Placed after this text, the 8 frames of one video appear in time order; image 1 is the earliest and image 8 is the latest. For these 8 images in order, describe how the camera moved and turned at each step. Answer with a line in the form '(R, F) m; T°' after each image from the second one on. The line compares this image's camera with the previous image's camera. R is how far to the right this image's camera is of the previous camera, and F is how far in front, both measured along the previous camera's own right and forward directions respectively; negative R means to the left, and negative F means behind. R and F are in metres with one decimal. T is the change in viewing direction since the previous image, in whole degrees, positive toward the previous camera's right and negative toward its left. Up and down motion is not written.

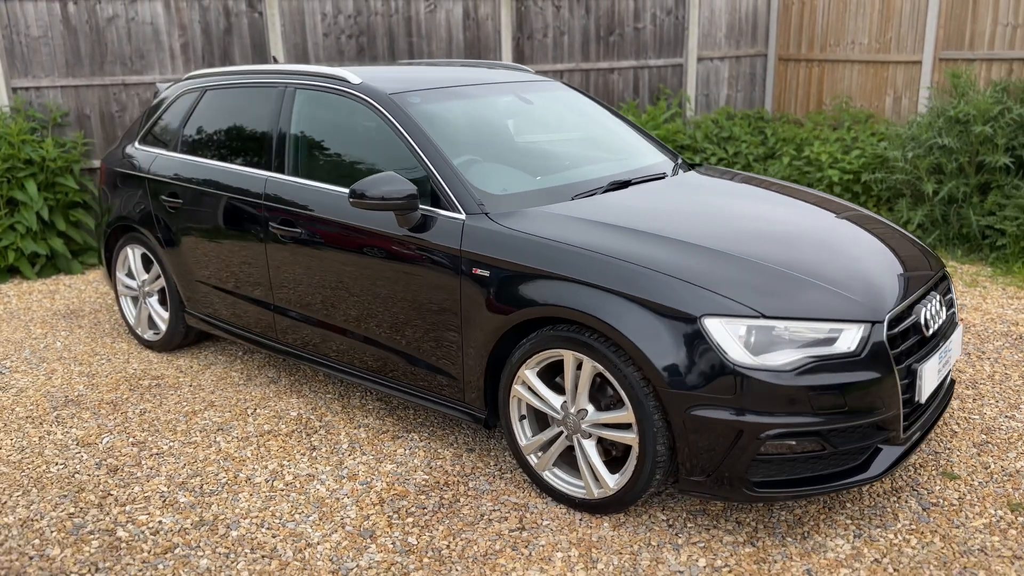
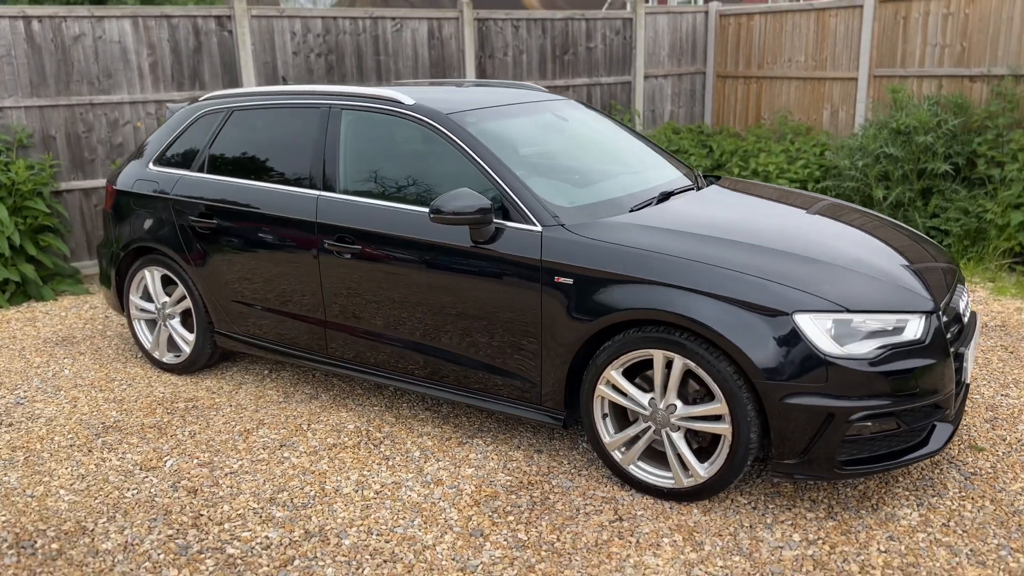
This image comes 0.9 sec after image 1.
(-0.7, -0.1) m; +7°
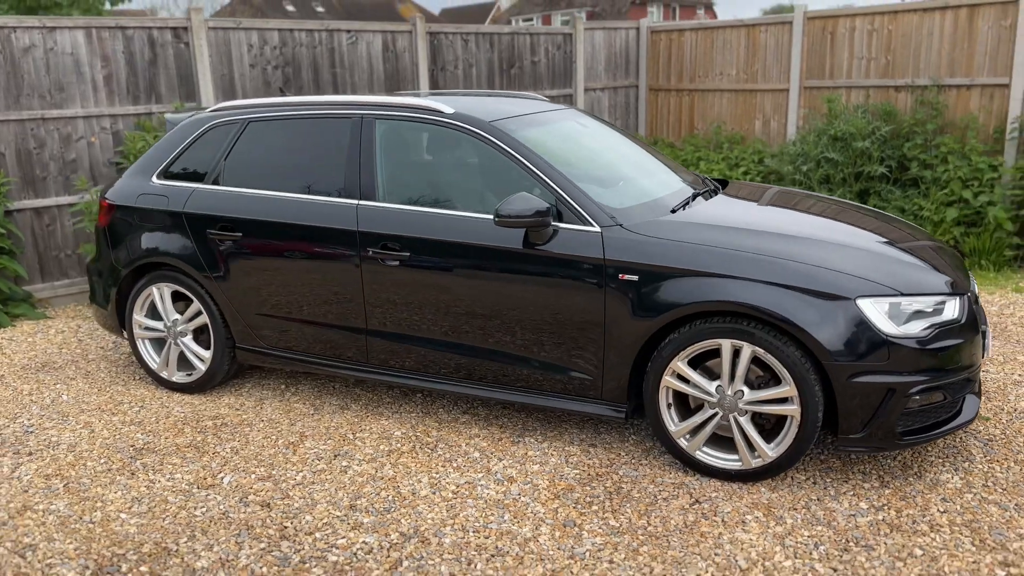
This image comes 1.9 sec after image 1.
(-0.7, -0.1) m; +8°
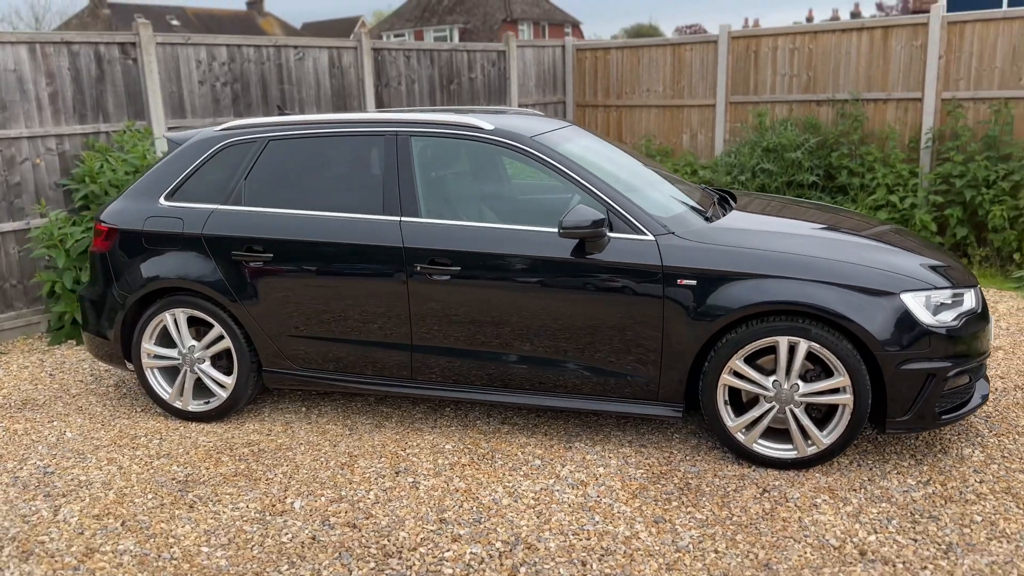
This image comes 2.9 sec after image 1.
(-0.8, 0.0) m; +9°
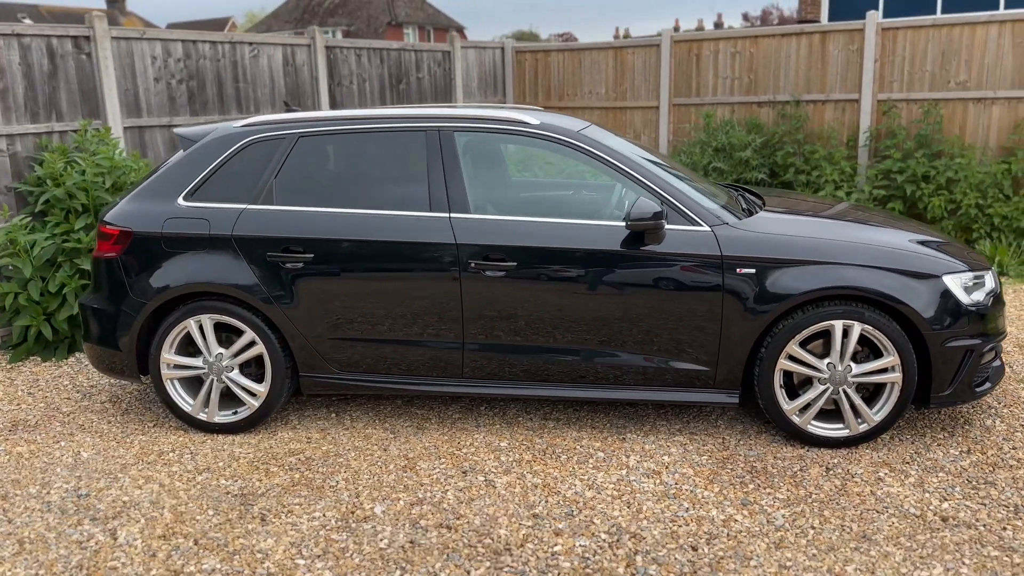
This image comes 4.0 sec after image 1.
(-0.8, +0.1) m; +8°
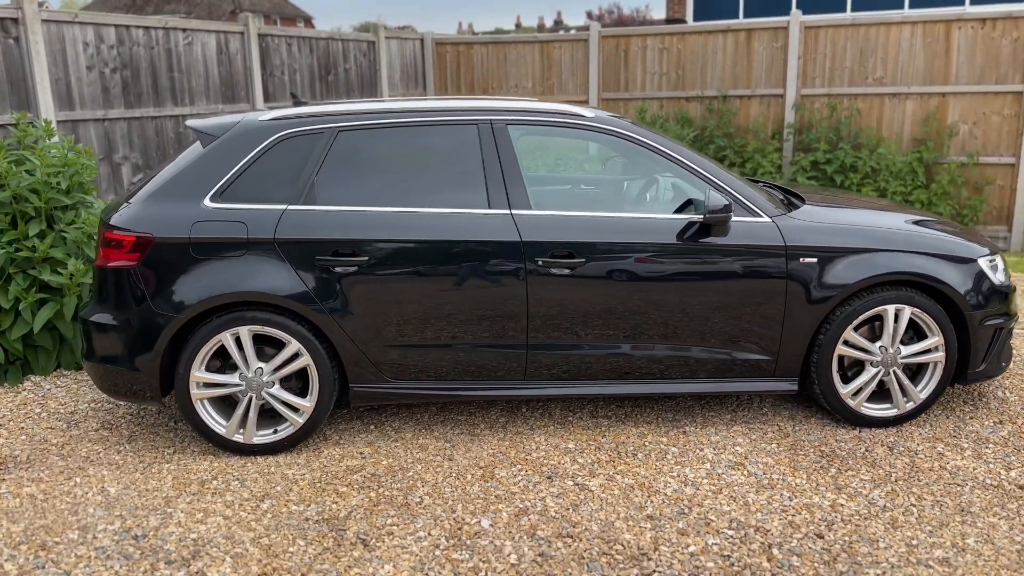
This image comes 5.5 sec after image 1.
(-1.0, +0.2) m; +10°
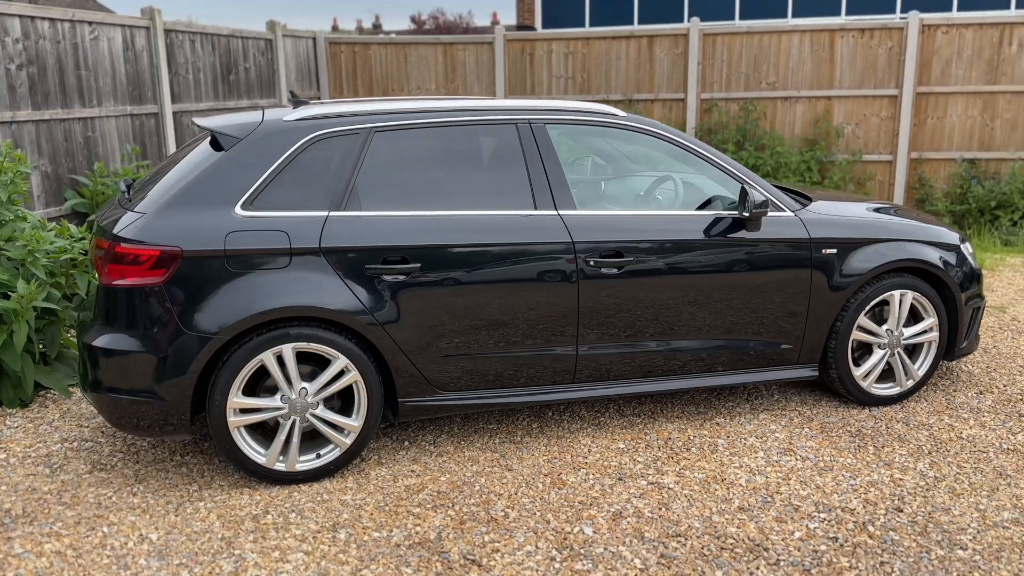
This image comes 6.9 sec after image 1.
(-1.0, +0.2) m; +12°
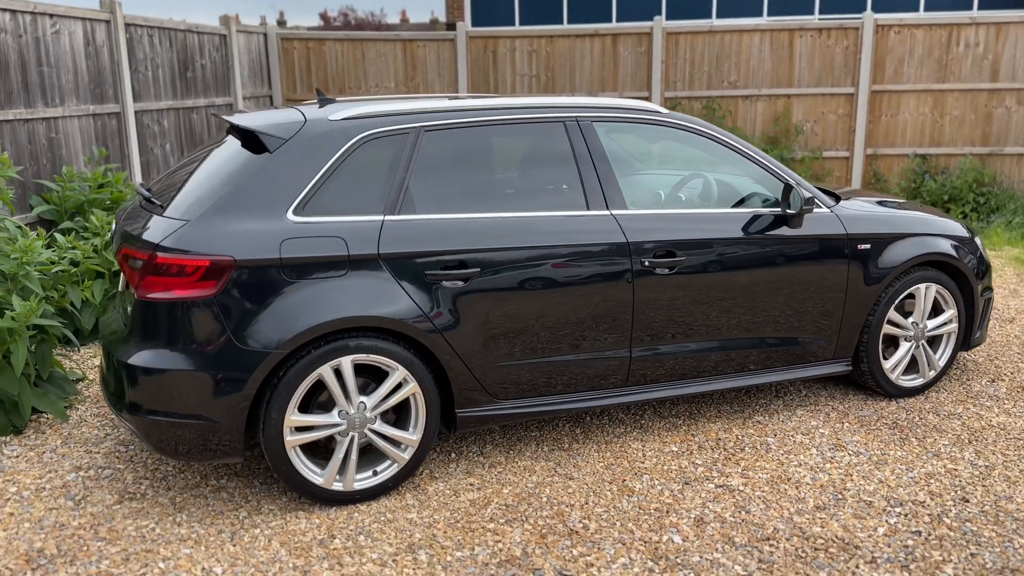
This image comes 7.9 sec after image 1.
(-0.6, +0.1) m; +6°
